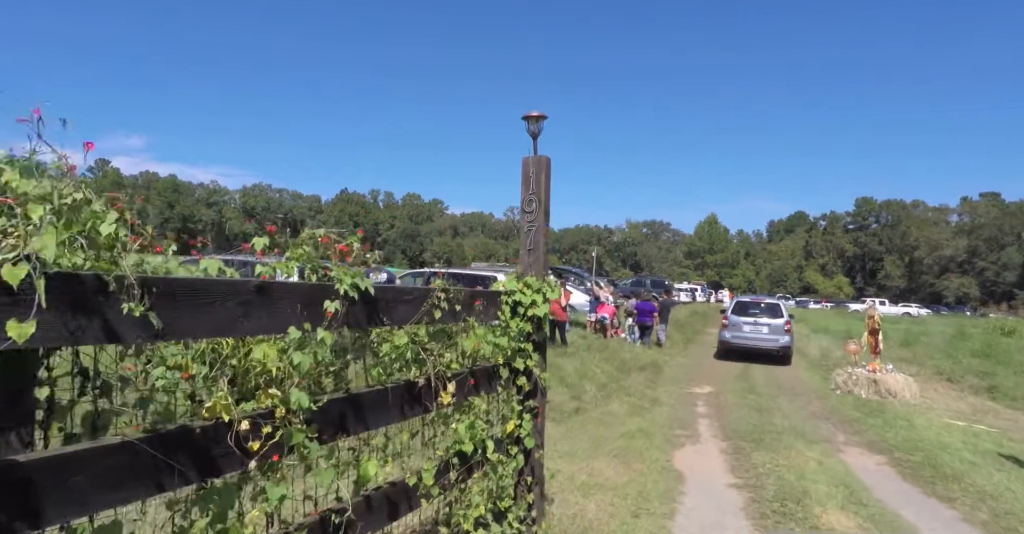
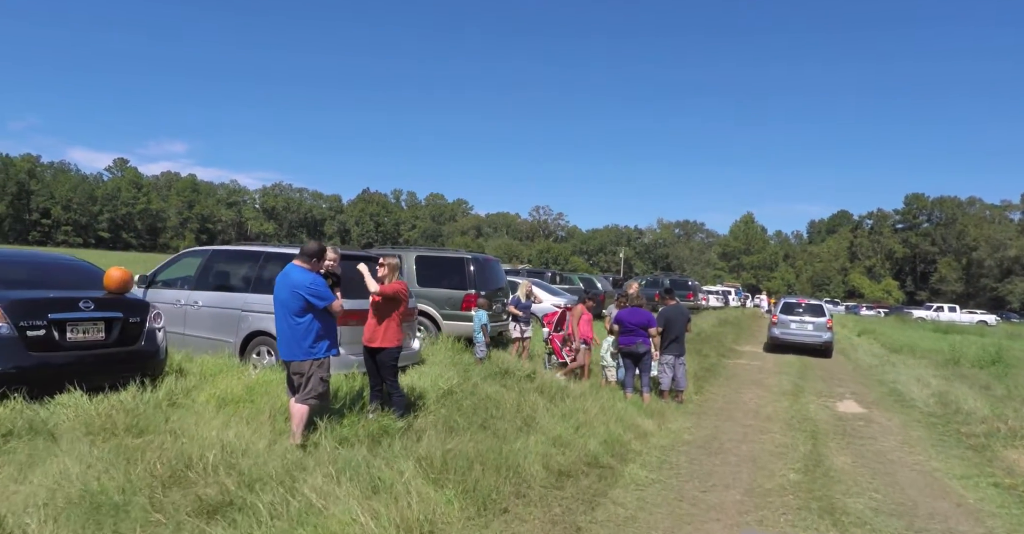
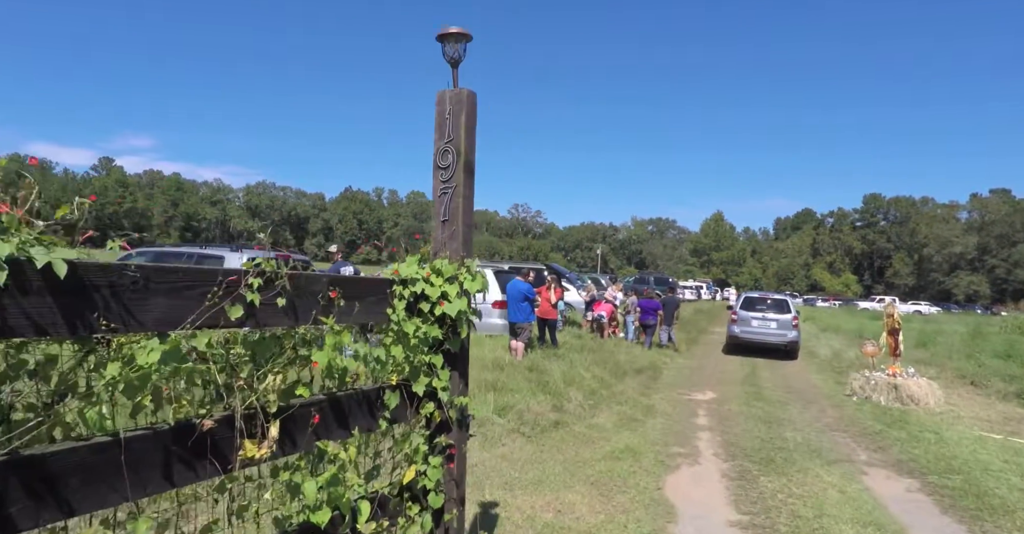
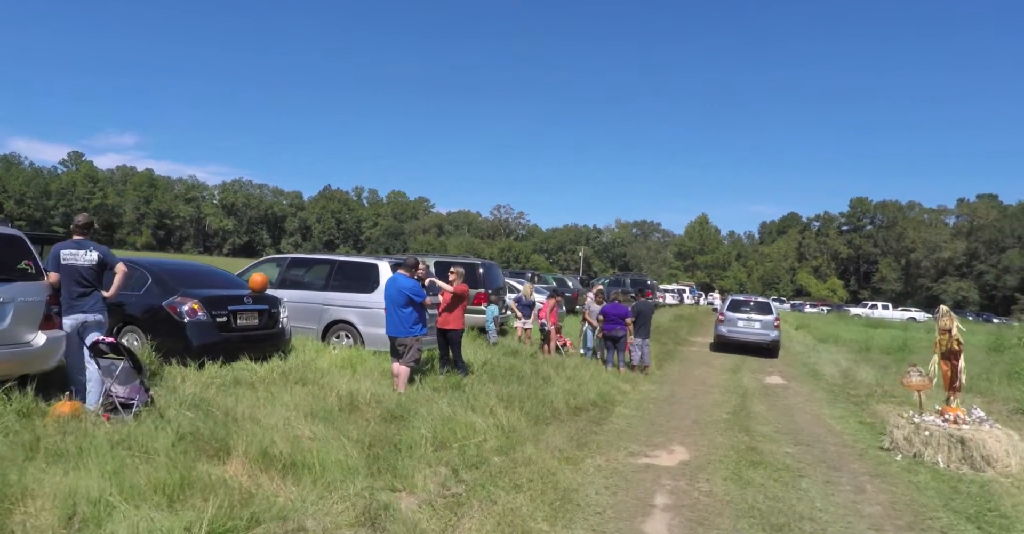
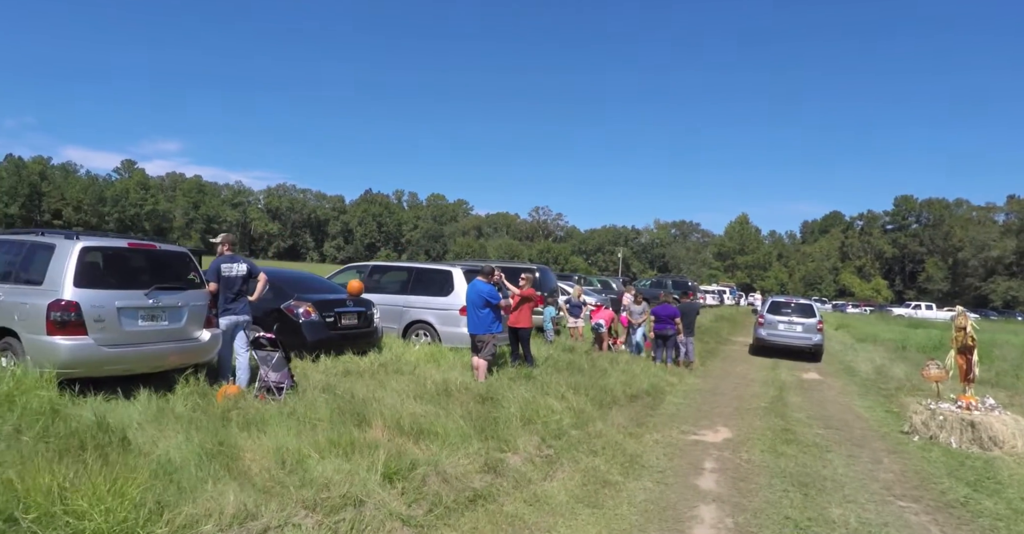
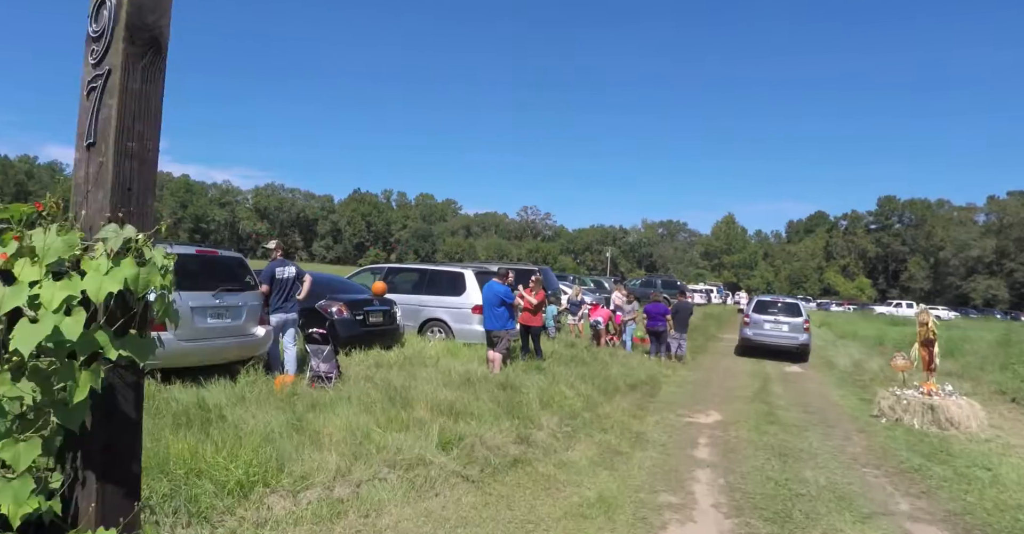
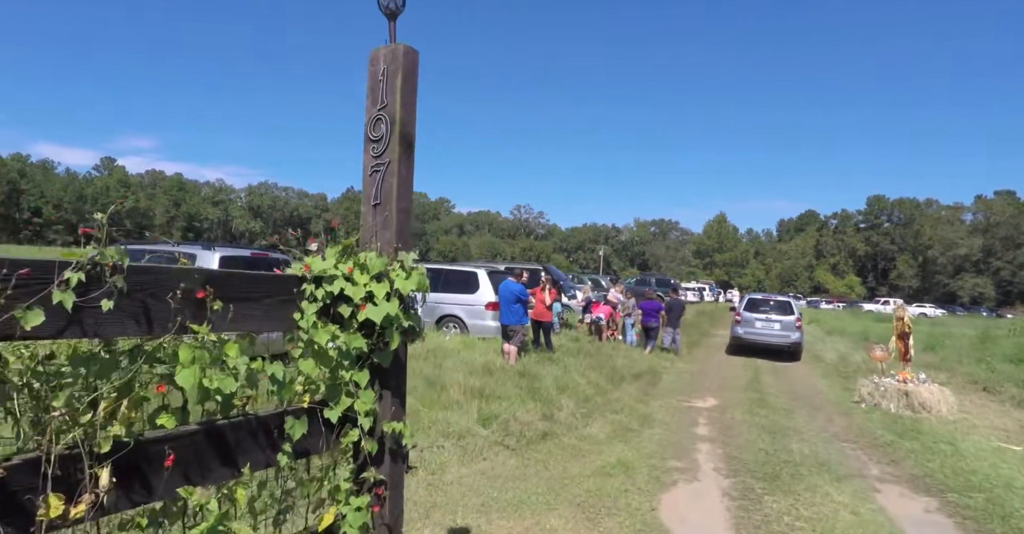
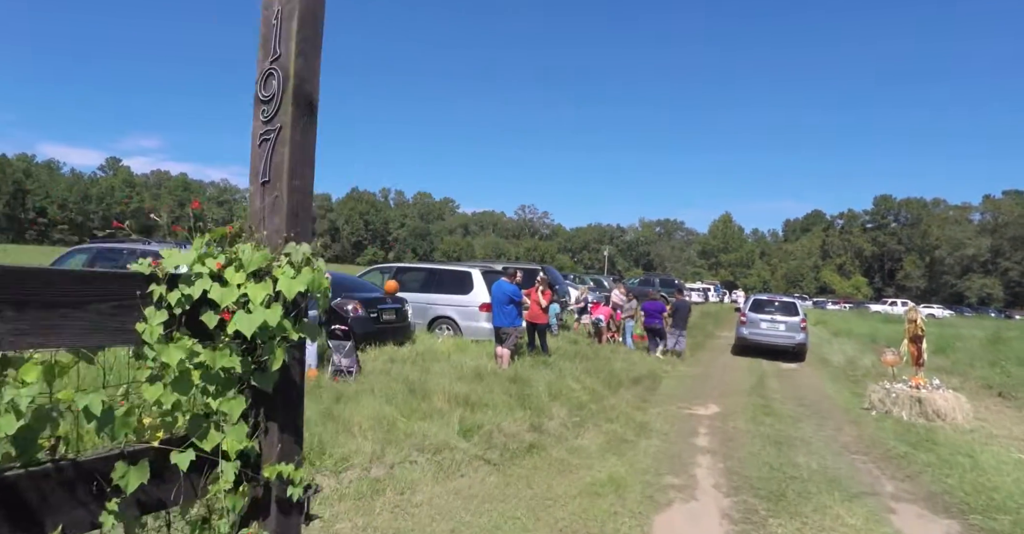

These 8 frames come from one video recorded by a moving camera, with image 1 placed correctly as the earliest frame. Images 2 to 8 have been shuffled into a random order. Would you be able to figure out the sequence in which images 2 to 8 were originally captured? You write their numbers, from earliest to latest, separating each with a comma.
3, 7, 8, 6, 5, 4, 2
